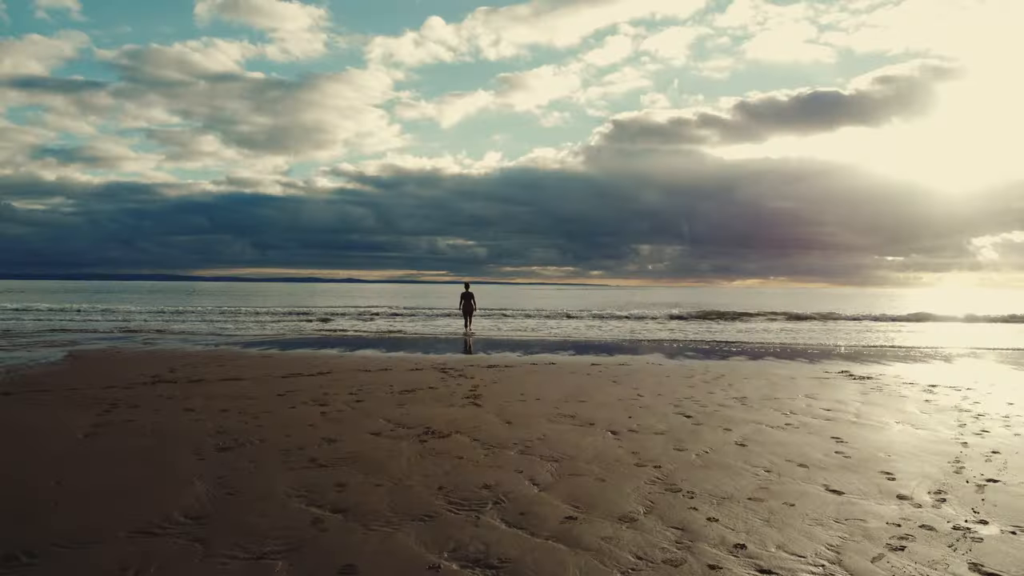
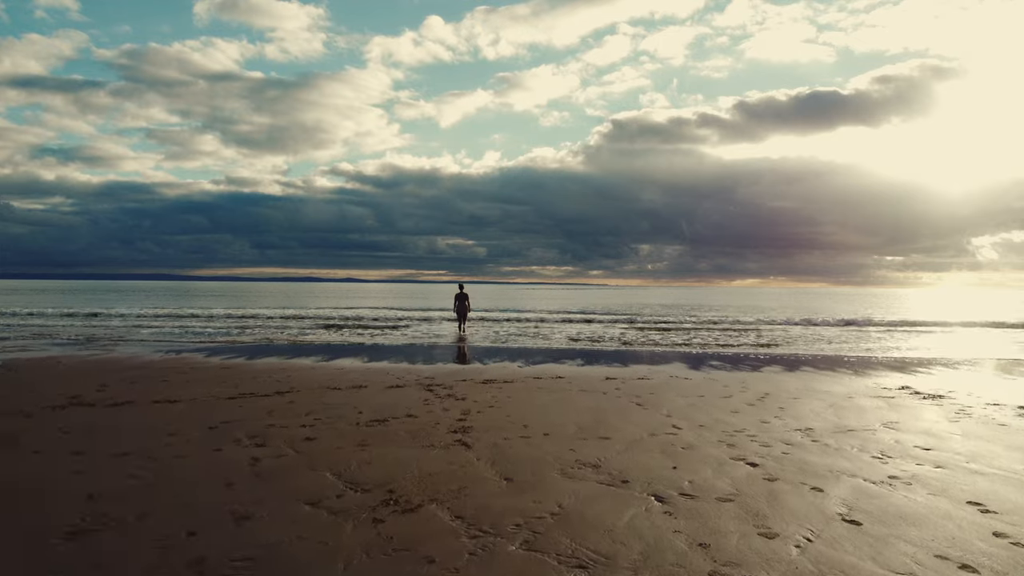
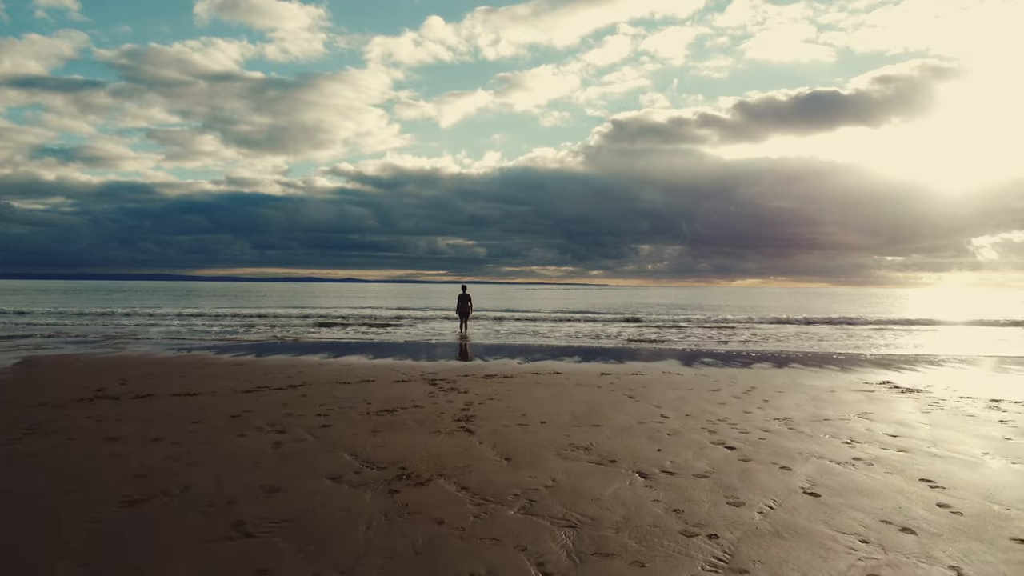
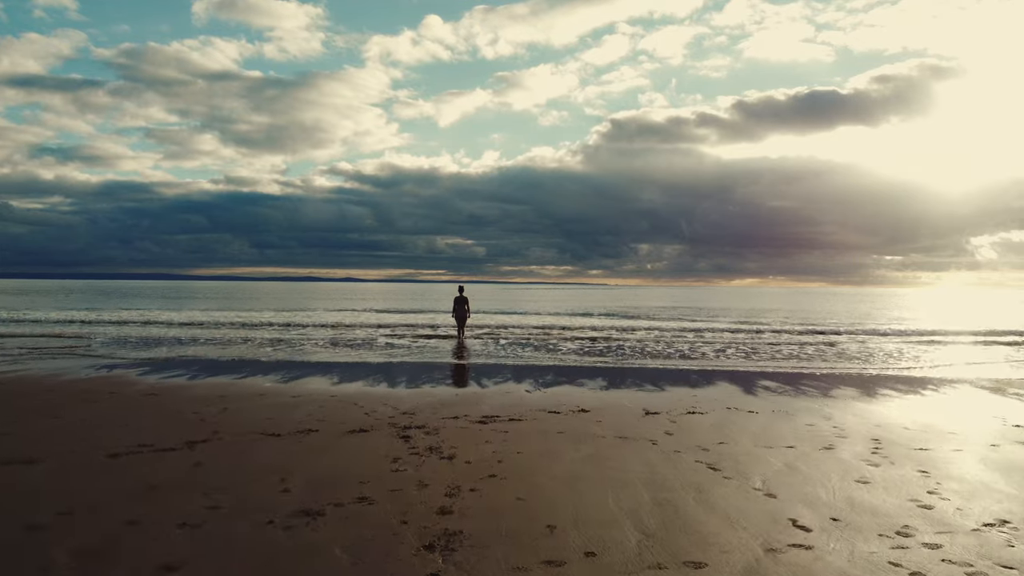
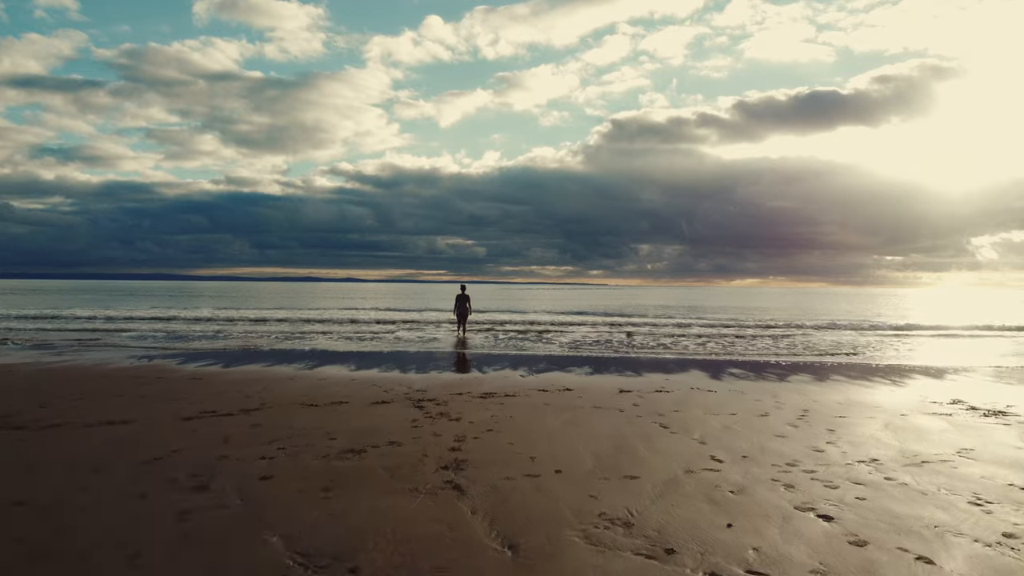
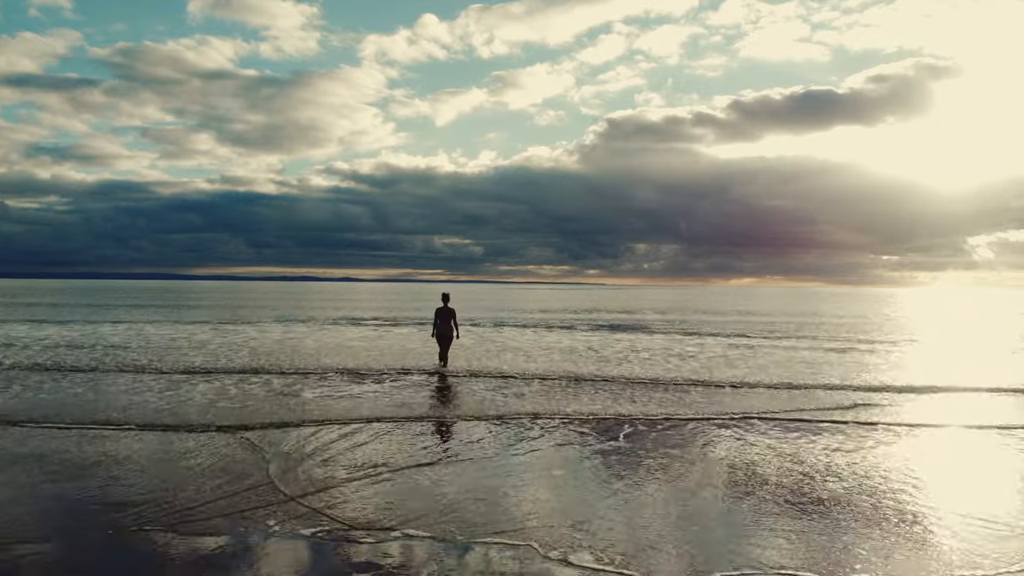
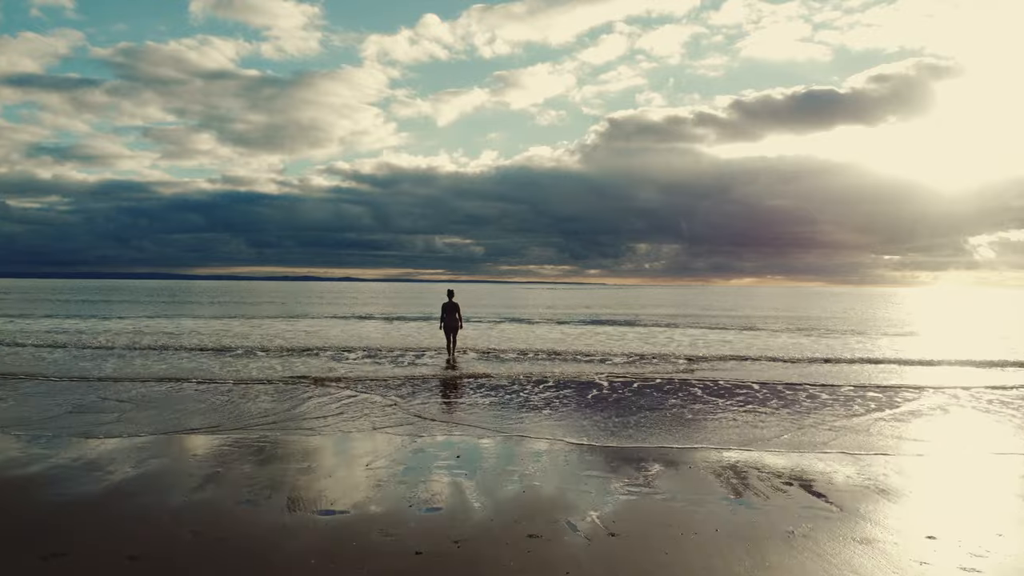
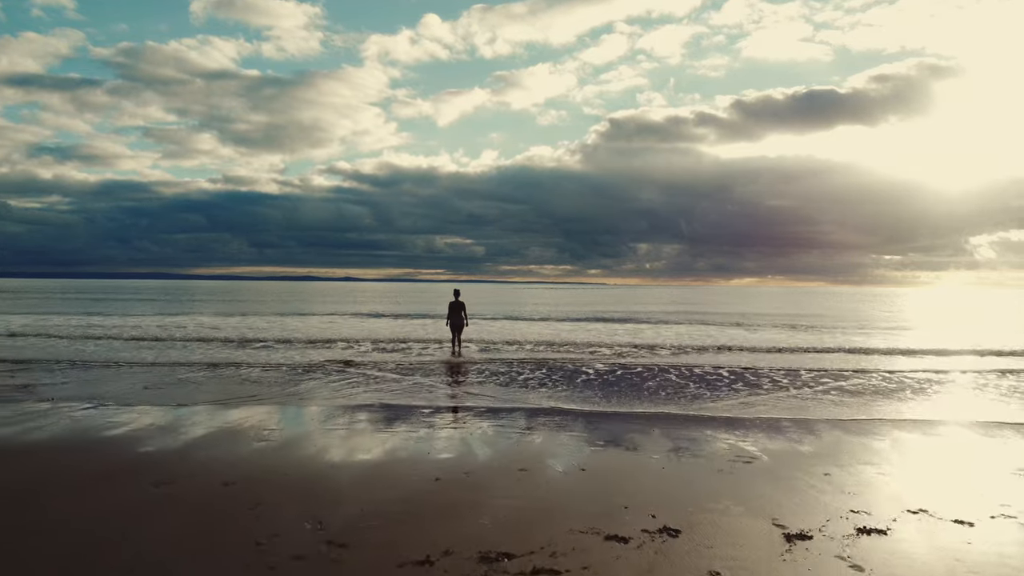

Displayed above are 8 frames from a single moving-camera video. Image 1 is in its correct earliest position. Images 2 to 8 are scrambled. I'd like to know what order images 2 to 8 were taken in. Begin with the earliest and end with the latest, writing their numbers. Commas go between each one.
3, 2, 5, 4, 8, 7, 6
